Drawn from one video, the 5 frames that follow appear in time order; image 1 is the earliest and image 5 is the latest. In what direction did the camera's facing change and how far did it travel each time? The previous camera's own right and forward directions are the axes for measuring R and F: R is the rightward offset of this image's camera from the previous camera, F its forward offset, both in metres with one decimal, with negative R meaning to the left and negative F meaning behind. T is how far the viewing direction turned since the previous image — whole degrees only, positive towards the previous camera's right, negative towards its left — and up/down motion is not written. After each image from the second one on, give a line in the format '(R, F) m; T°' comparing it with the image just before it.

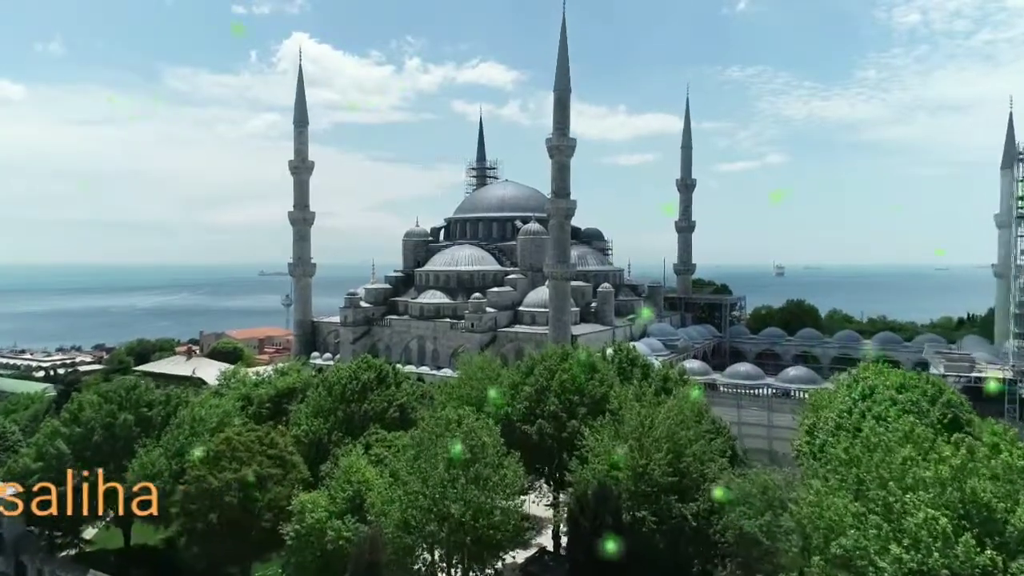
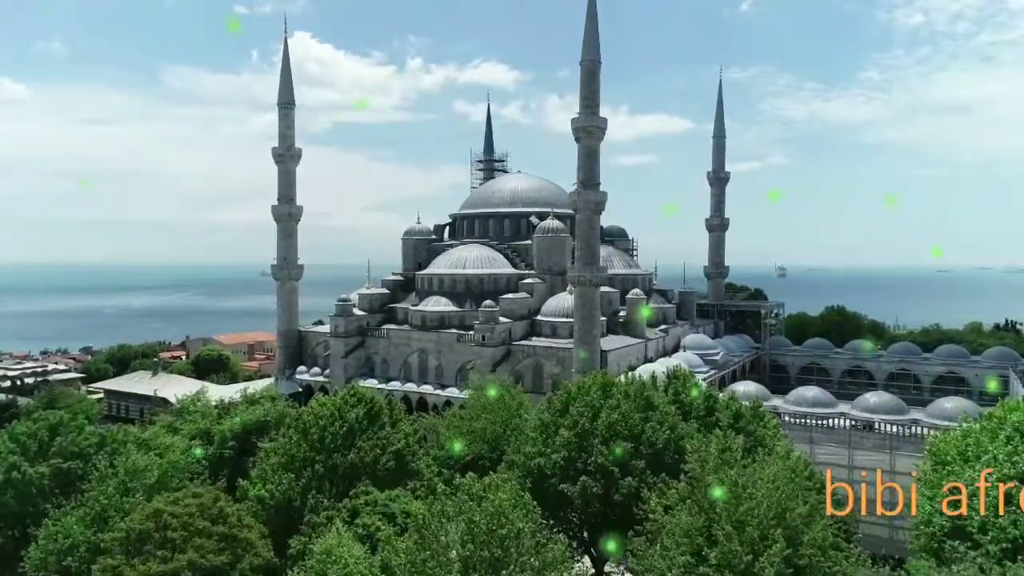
(-0.6, +5.9) m; 0°
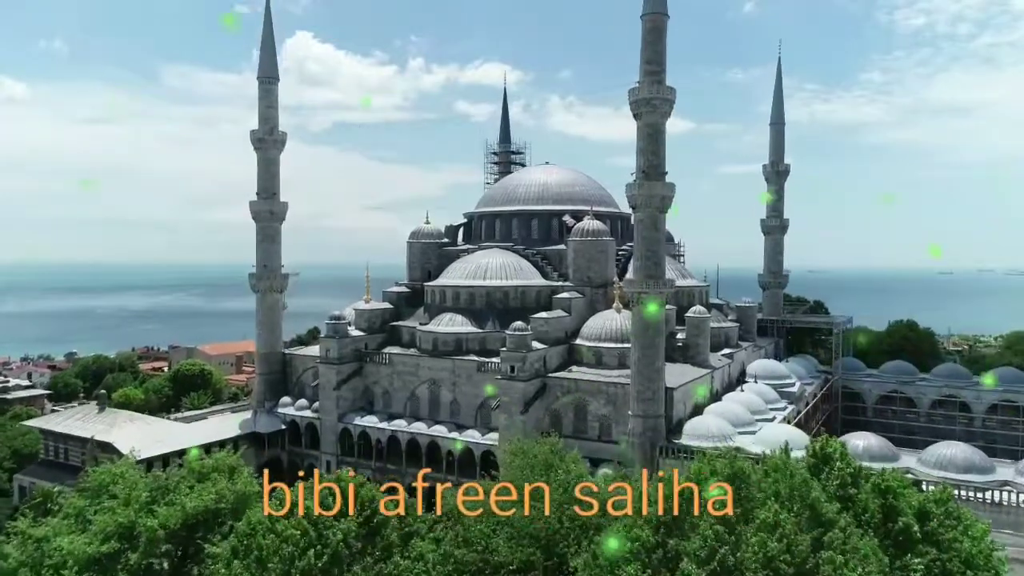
(-0.9, +7.4) m; 0°
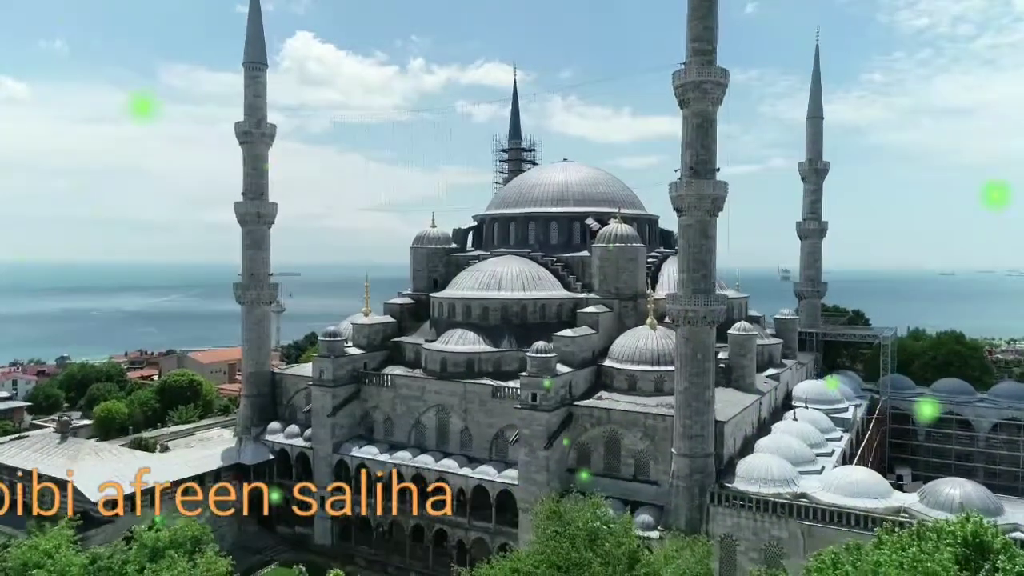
(-0.5, +3.7) m; 0°
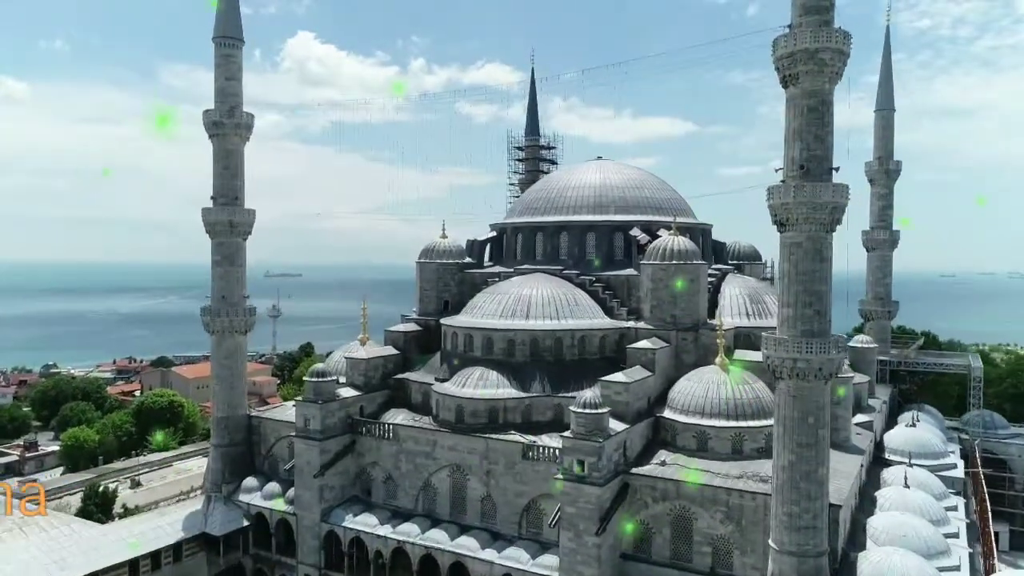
(-0.7, +5.5) m; 0°
